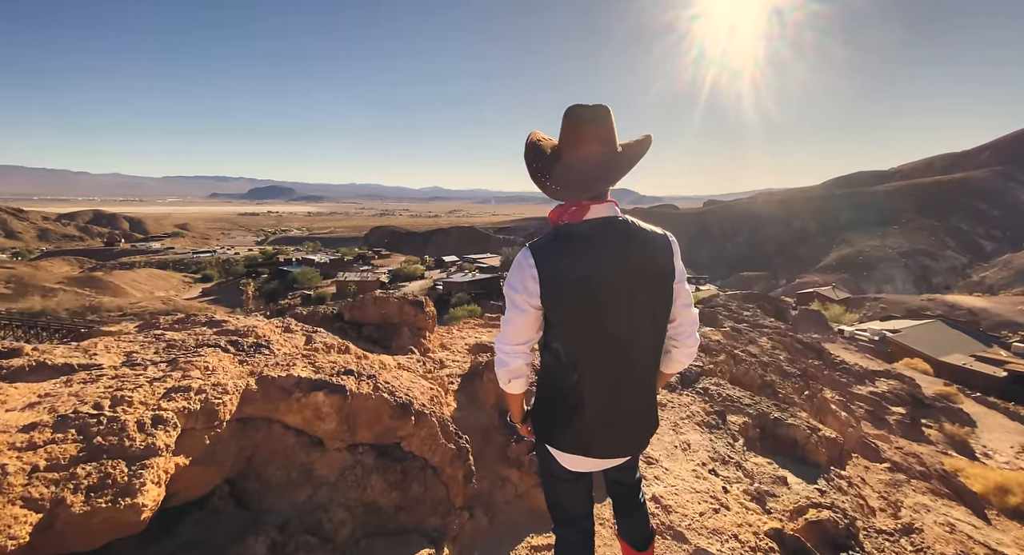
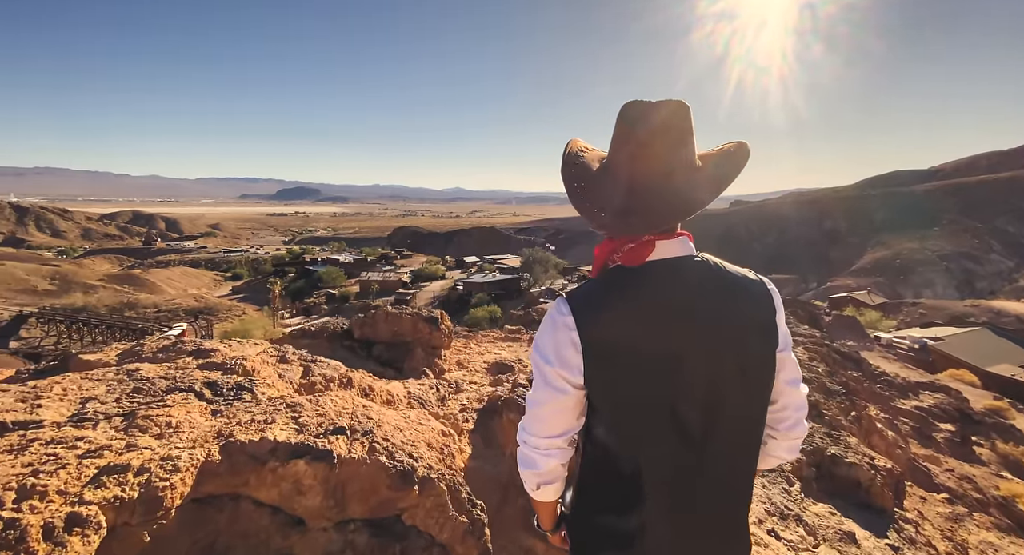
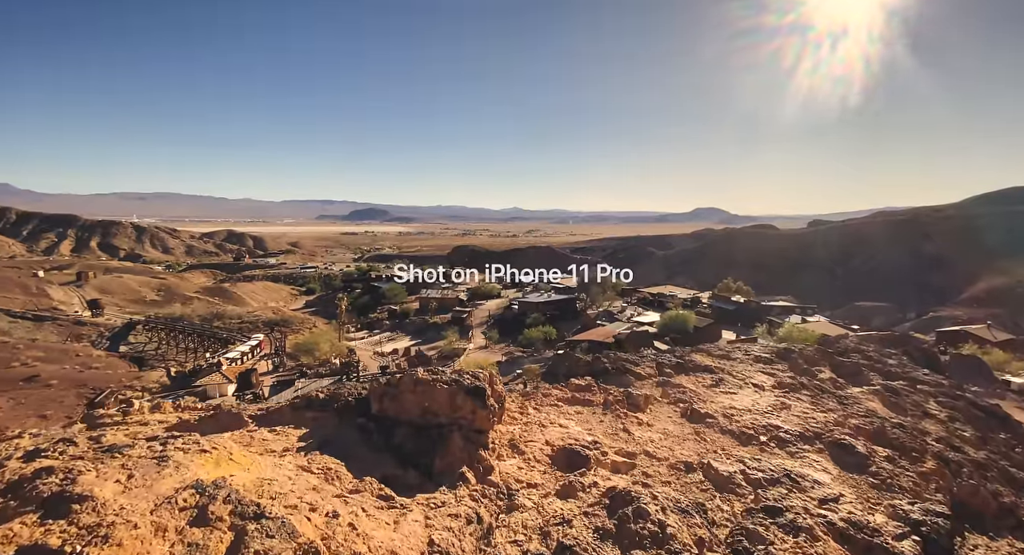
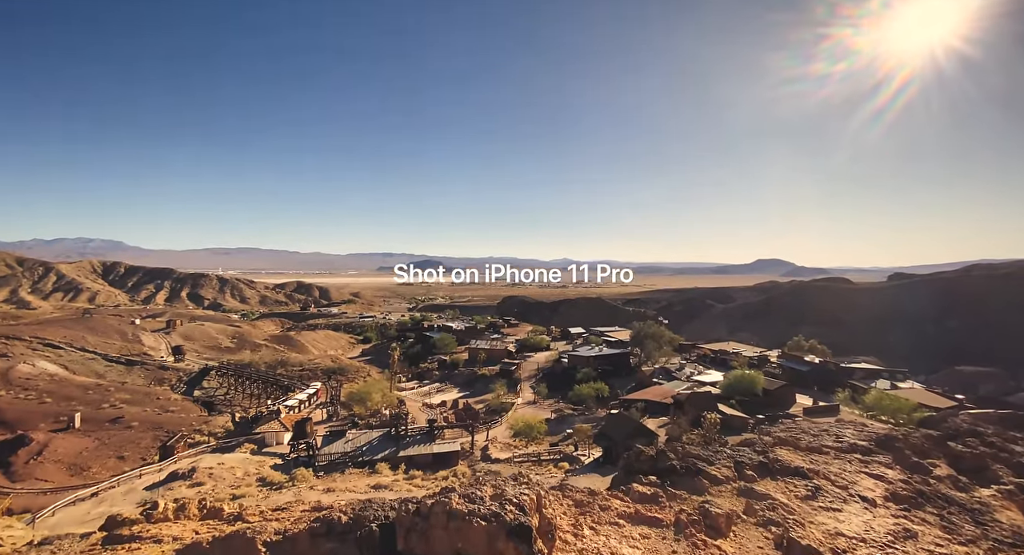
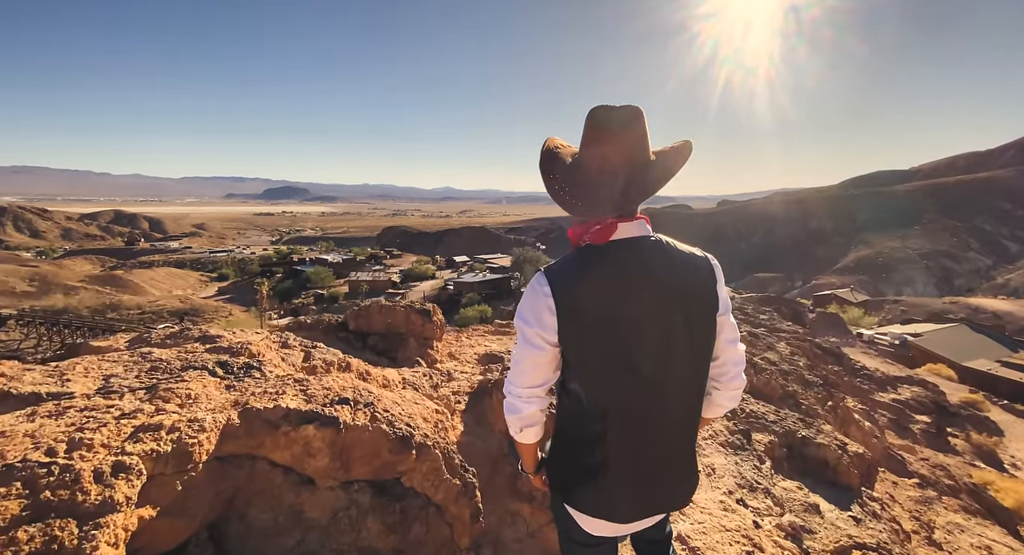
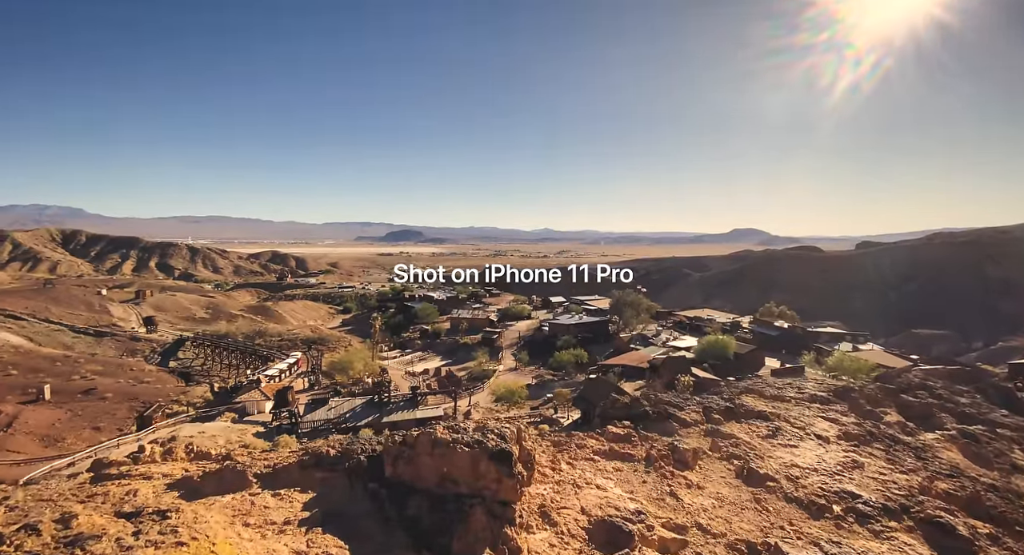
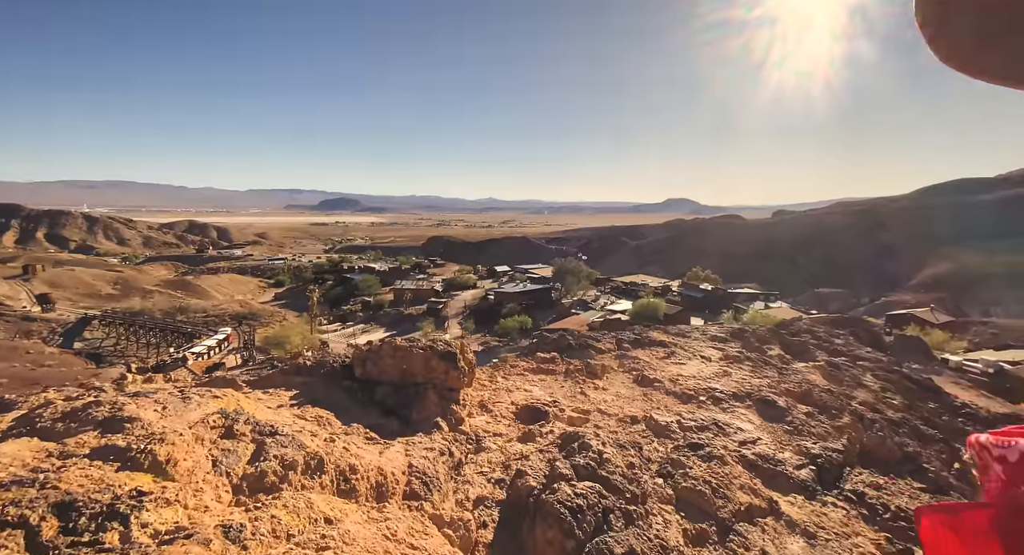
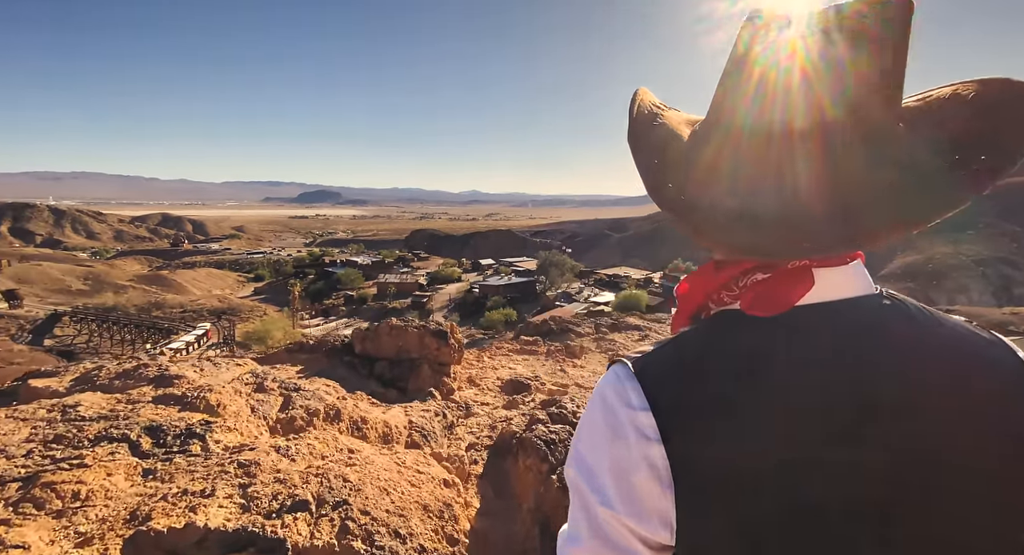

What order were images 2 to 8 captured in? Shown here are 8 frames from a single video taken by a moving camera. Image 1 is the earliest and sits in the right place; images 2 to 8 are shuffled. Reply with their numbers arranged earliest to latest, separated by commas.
5, 2, 8, 7, 3, 6, 4
